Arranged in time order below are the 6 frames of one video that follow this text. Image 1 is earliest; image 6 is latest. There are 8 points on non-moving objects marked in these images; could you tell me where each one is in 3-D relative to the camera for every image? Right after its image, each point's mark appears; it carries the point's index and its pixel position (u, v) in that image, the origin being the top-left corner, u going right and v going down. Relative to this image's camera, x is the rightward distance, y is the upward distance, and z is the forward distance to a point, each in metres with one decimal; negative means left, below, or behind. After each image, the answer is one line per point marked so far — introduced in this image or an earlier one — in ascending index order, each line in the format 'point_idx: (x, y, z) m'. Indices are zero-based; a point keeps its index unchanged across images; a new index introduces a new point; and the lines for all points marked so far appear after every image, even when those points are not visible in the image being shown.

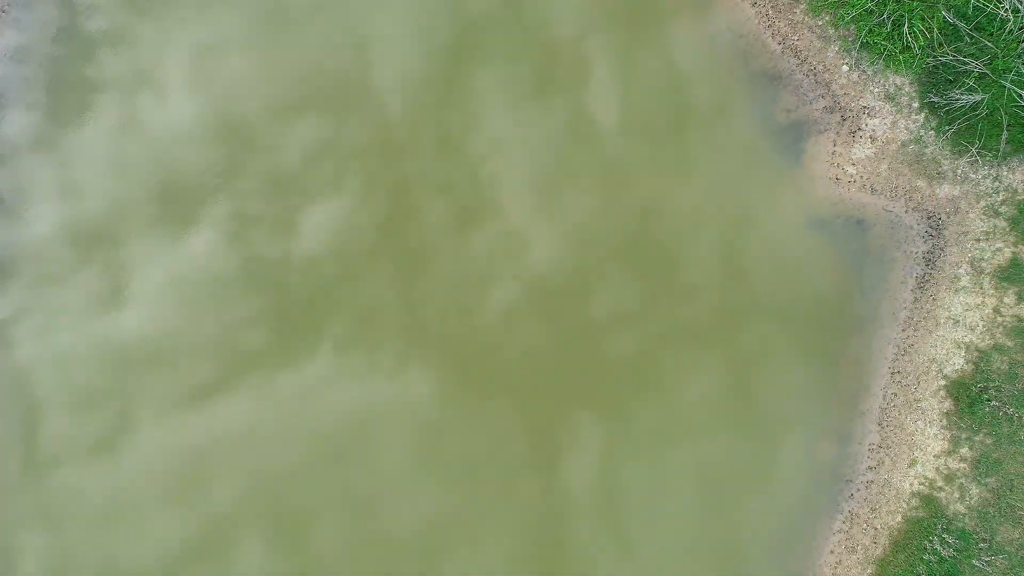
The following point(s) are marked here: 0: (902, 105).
0: (+5.6, +2.7, +10.4) m
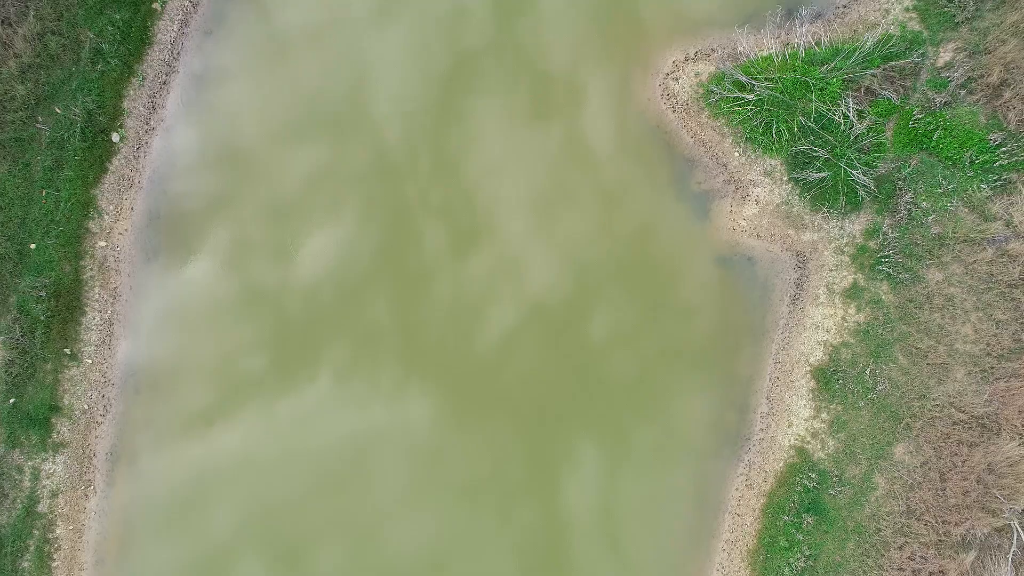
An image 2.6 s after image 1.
0: (+5.6, +2.3, +15.1) m
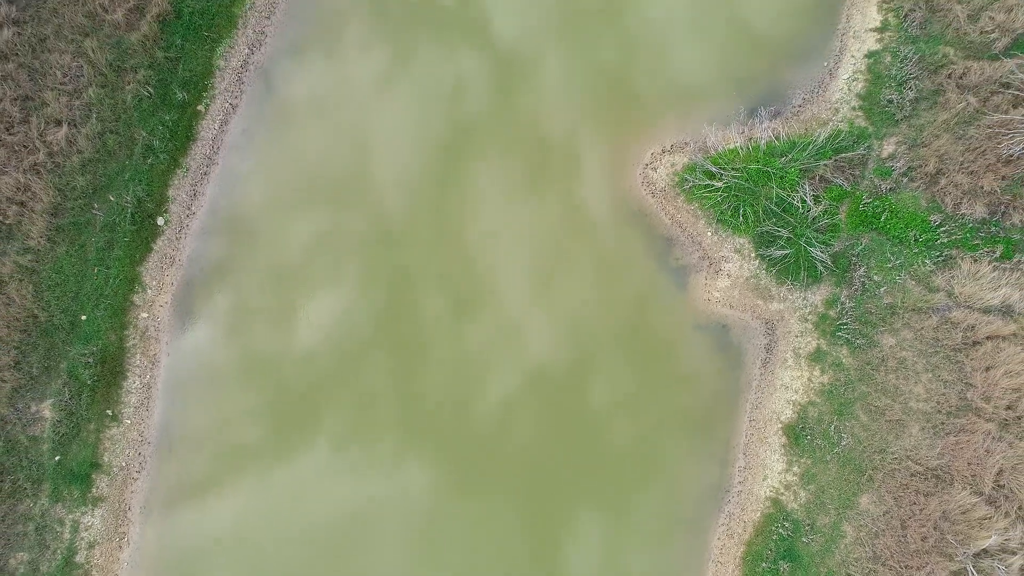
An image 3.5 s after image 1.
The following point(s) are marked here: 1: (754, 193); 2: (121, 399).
0: (+5.6, +0.8, +17.0) m
1: (+5.7, +2.2, +16.8) m
2: (-9.1, -2.6, +16.7) m
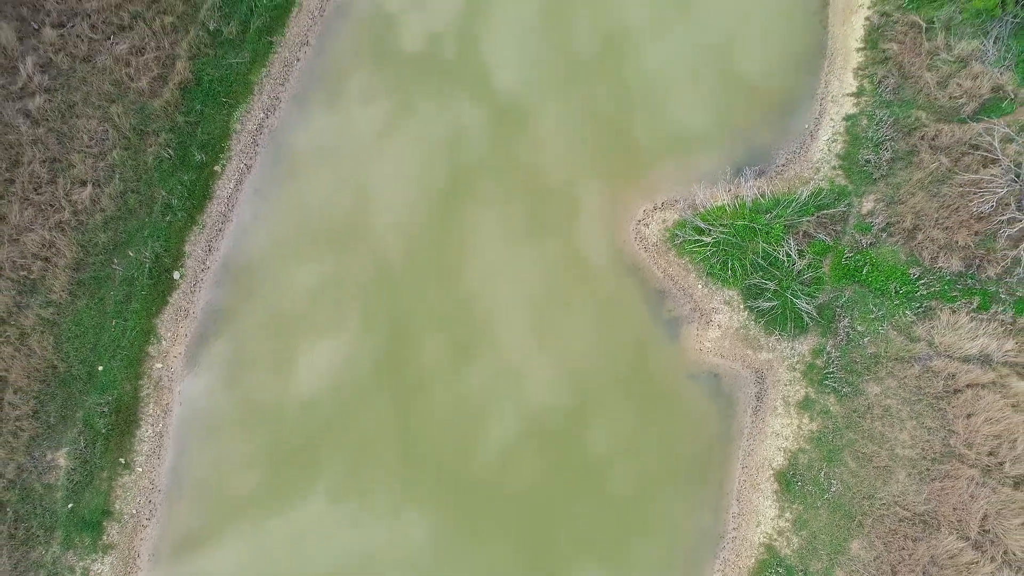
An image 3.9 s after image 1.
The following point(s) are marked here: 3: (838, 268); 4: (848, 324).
0: (+5.6, -0.5, +17.8) m
1: (+5.7, +1.0, +17.7) m
2: (-9.1, -3.9, +17.2) m
3: (+8.0, +0.5, +17.5) m
4: (+8.2, -0.9, +17.3) m
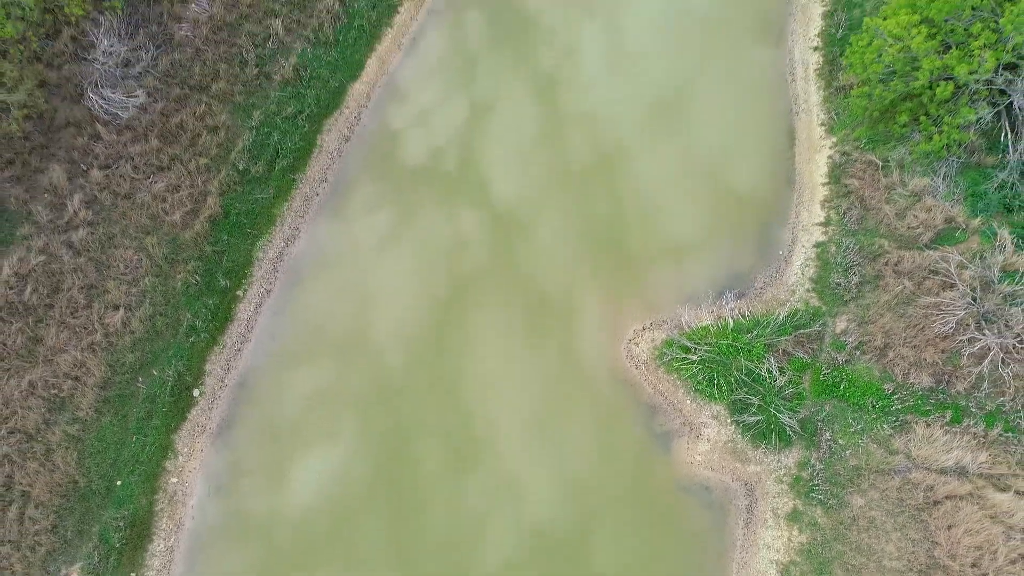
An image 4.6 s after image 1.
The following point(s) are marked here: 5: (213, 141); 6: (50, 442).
0: (+5.5, -3.5, +18.9) m
1: (+5.7, -2.0, +19.0) m
2: (-9.1, -6.8, +17.7) m
3: (+8.0, -2.5, +18.6) m
4: (+8.2, -3.8, +18.3) m
5: (-8.4, +4.1, +19.9) m
6: (-11.7, -3.9, +18.0) m
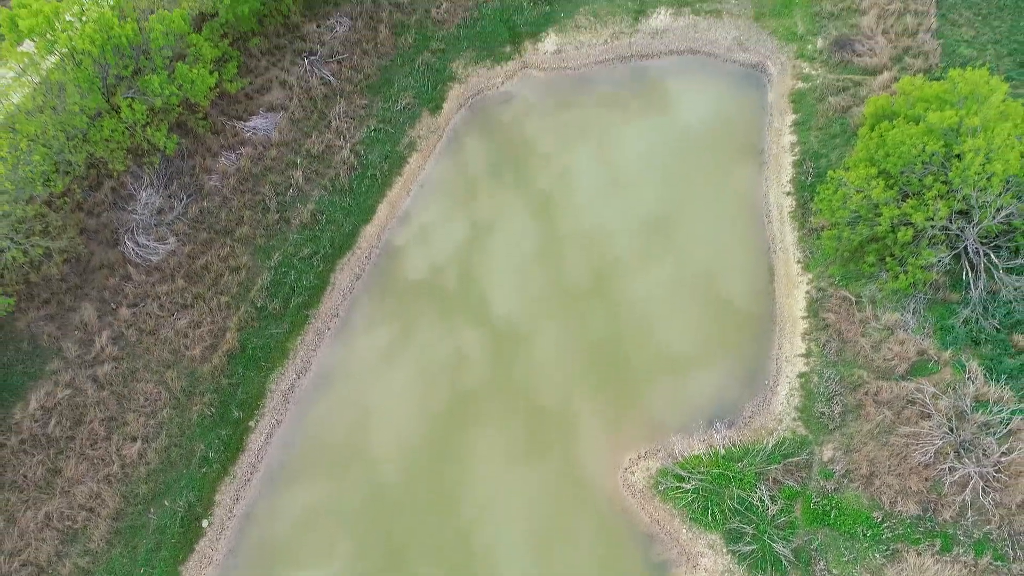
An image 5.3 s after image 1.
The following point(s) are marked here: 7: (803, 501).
0: (+5.6, -7.1, +19.3) m
1: (+5.7, -5.6, +19.6) m
2: (-9.1, -10.2, +17.6) m
3: (+8.0, -6.1, +19.2) m
4: (+8.2, -7.3, +18.7) m
5: (-8.4, +0.2, +21.5) m
6: (-11.7, -7.4, +18.3) m
7: (+7.9, -5.8, +19.4) m
